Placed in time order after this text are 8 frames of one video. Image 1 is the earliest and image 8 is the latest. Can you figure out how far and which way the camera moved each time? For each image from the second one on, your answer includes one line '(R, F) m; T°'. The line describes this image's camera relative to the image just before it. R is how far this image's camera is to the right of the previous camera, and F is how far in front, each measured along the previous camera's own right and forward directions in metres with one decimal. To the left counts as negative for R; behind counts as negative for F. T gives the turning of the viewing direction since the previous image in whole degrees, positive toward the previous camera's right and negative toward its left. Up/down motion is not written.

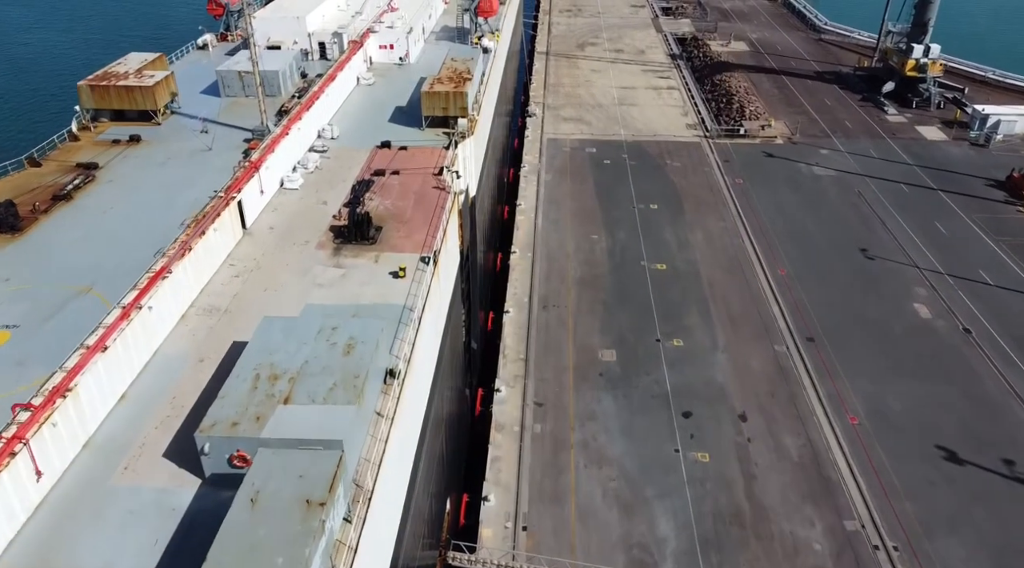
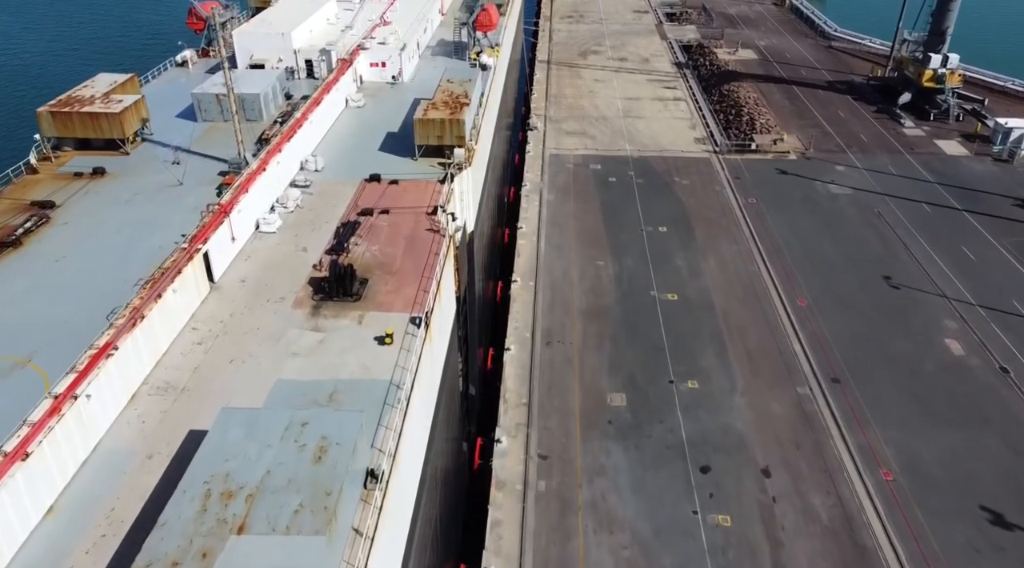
(0.0, +2.5) m; 0°
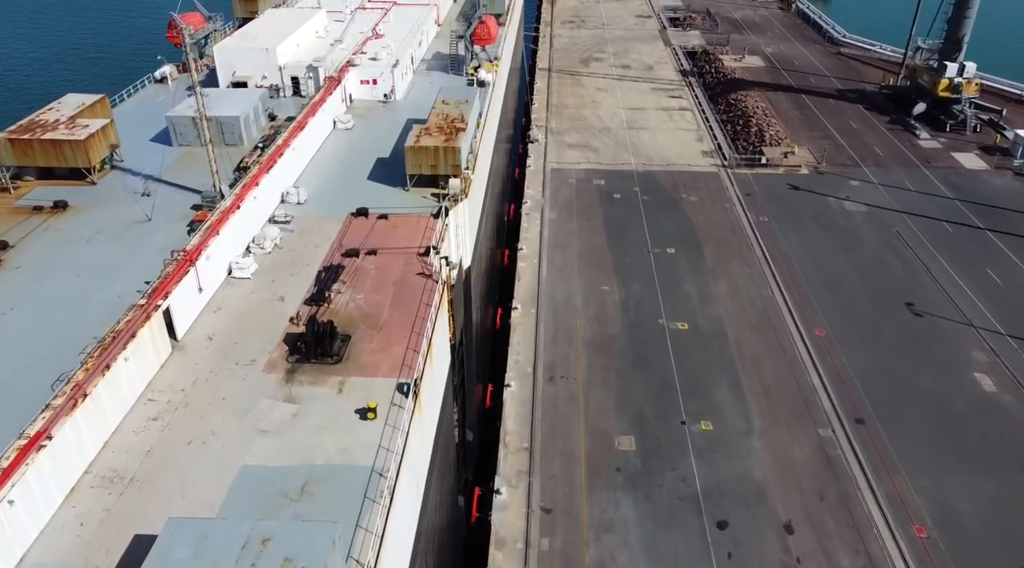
(0.0, +2.2) m; 0°
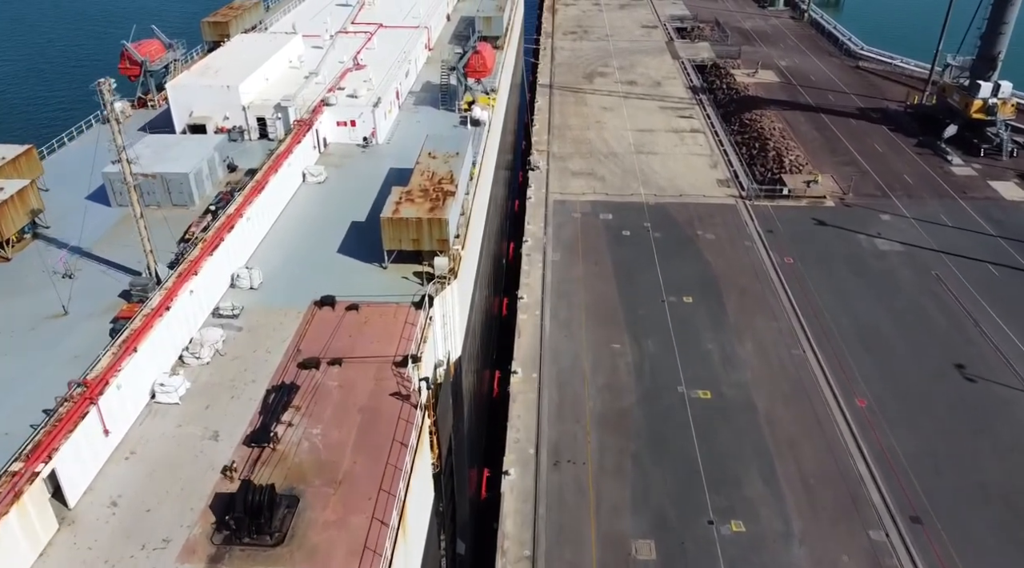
(0.0, +4.2) m; 0°
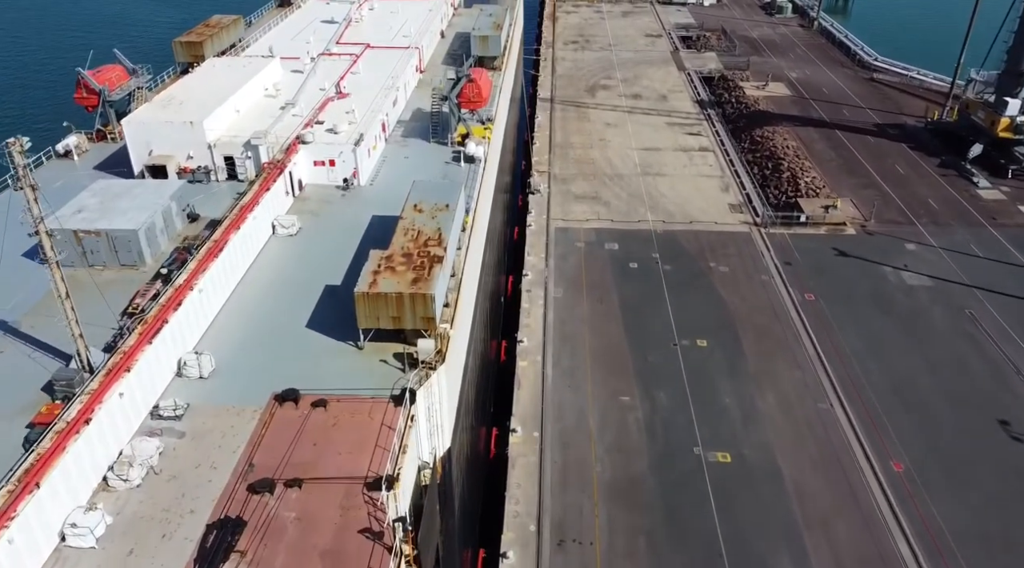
(+0.1, +3.0) m; 0°
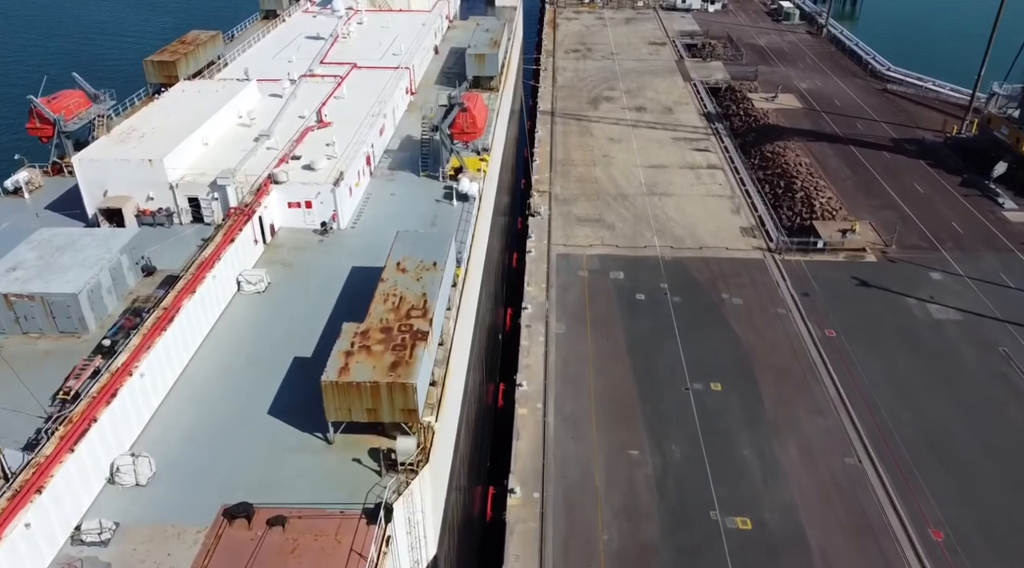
(+0.1, +2.7) m; 0°
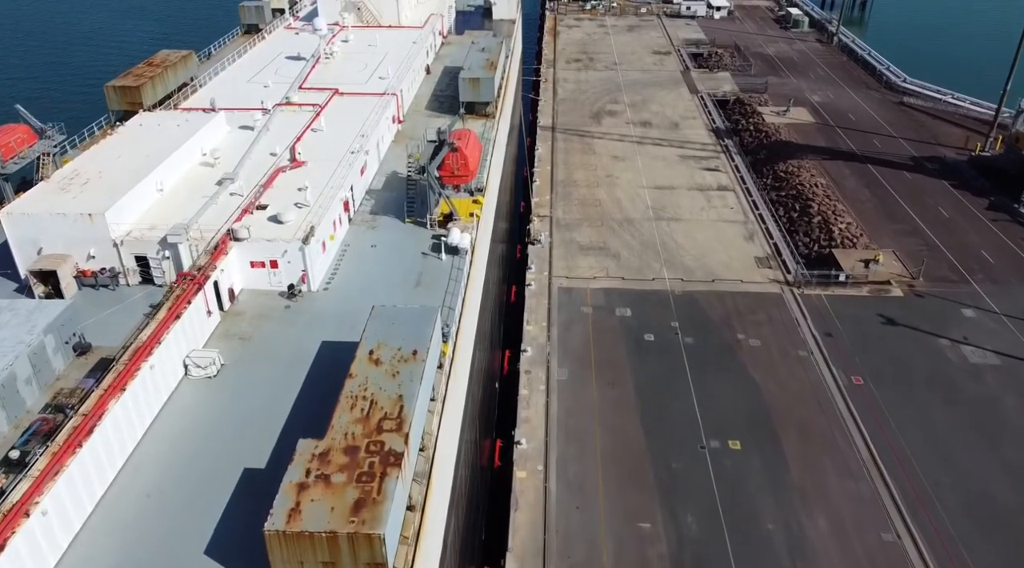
(+0.1, +3.0) m; 0°
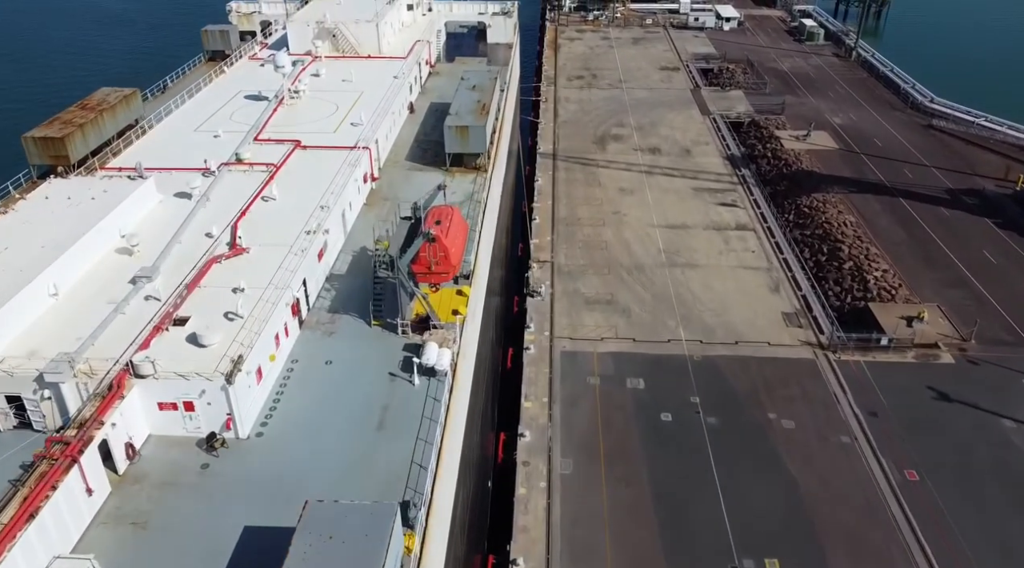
(+0.2, +4.7) m; 0°
